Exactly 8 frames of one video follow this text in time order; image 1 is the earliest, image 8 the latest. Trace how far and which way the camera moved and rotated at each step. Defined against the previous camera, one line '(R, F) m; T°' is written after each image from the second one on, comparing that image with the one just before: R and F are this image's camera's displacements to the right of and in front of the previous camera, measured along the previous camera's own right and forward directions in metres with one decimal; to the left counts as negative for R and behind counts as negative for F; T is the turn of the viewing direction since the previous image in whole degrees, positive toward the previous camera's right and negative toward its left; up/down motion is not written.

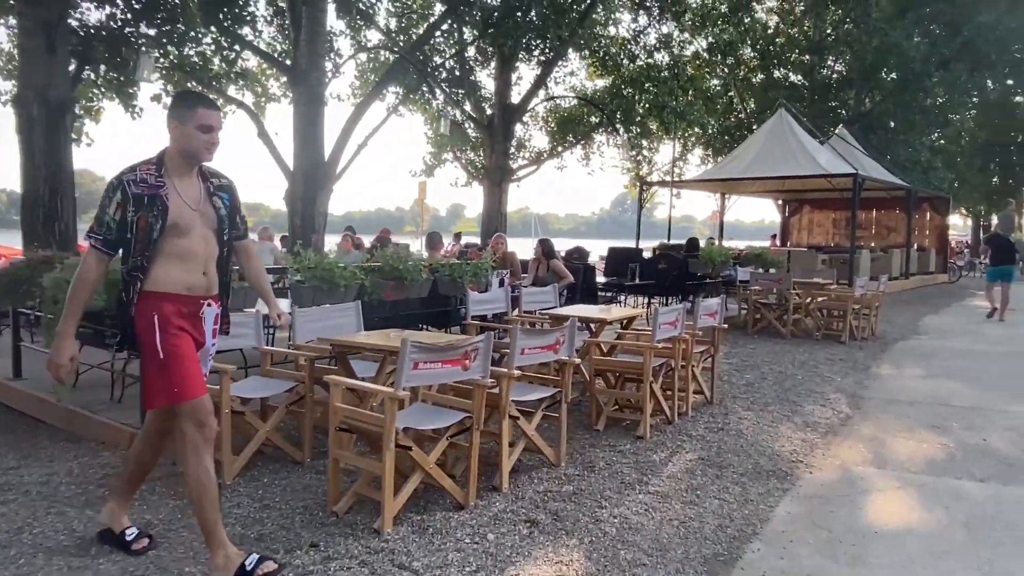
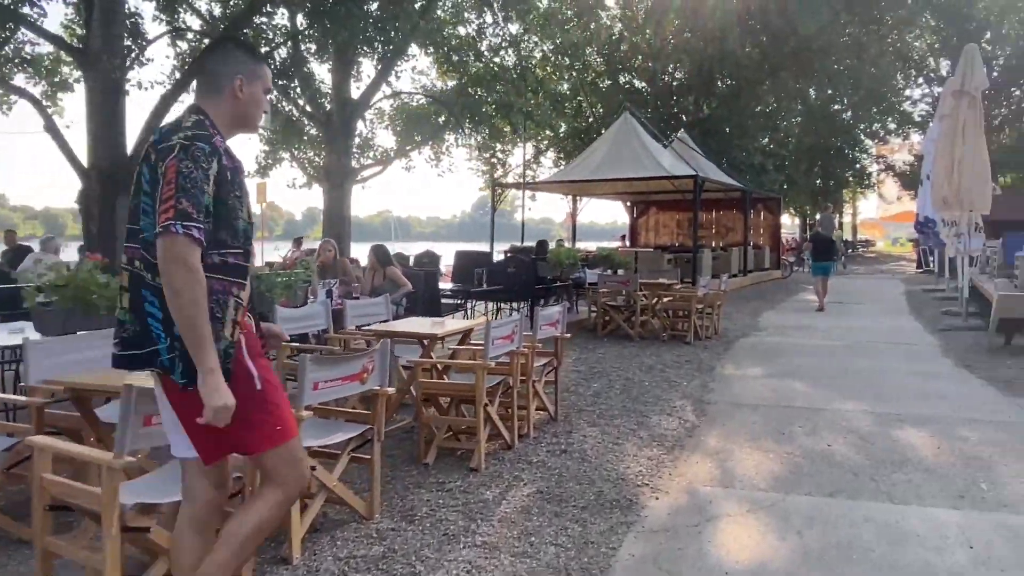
(+0.3, +0.6) m; +11°
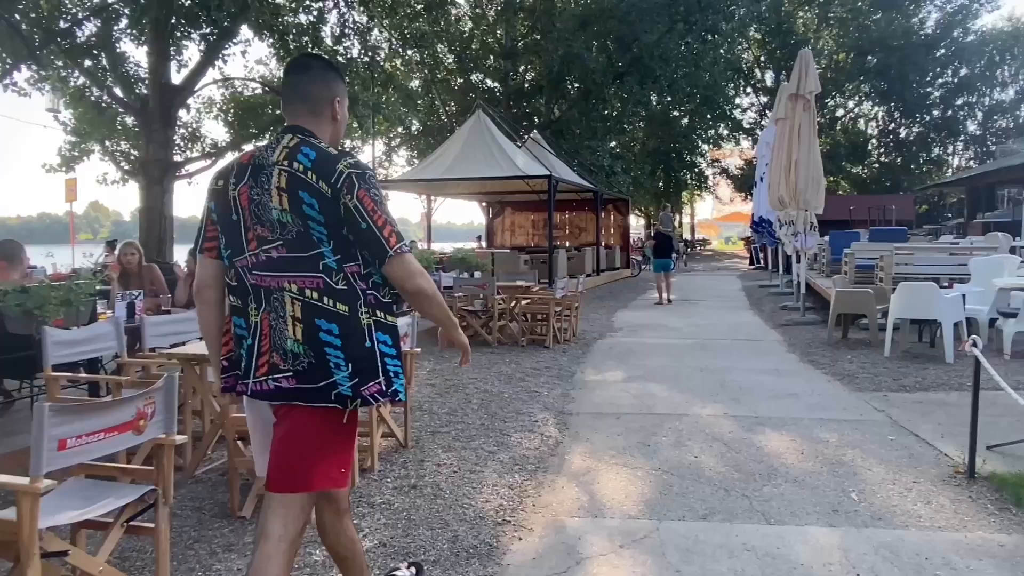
(+0.1, +0.6) m; +11°
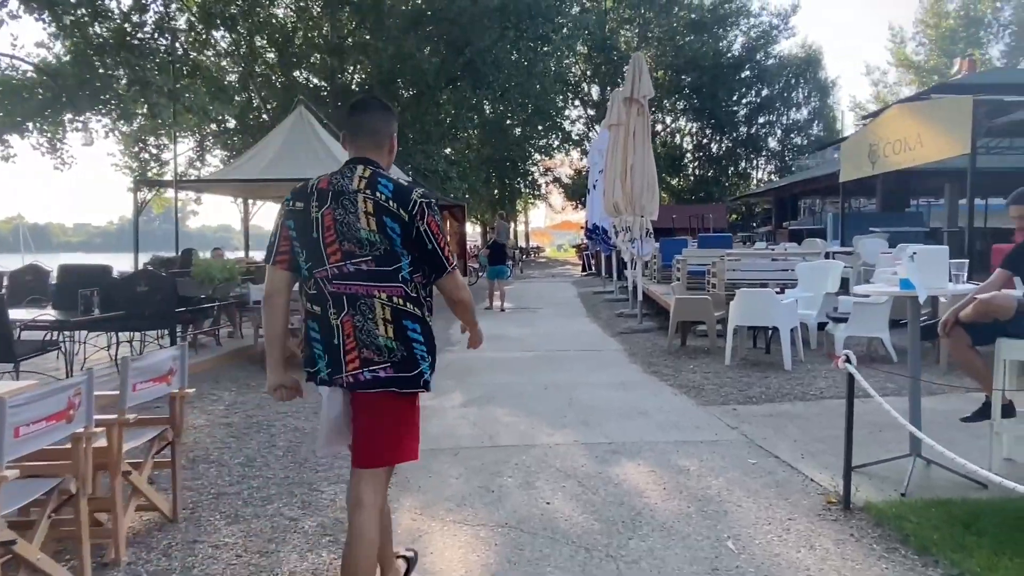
(+0.1, +0.8) m; +13°
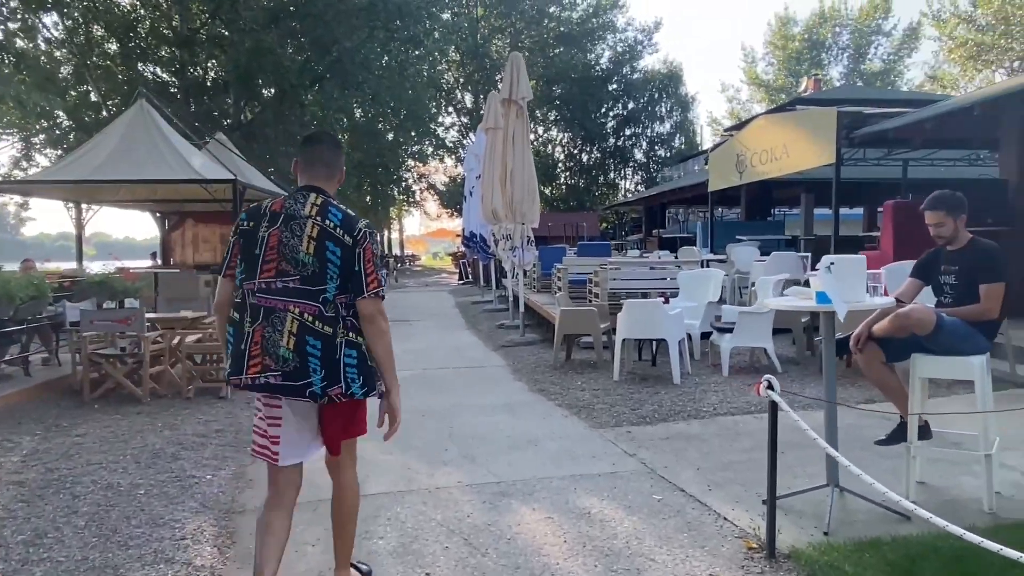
(0.0, +0.7) m; +10°
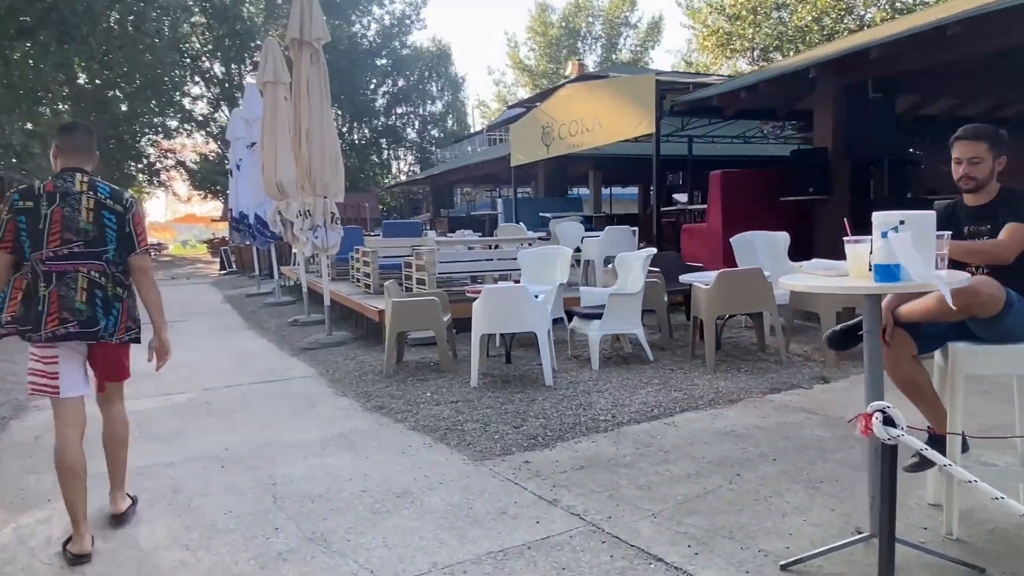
(-0.4, +1.5) m; +18°
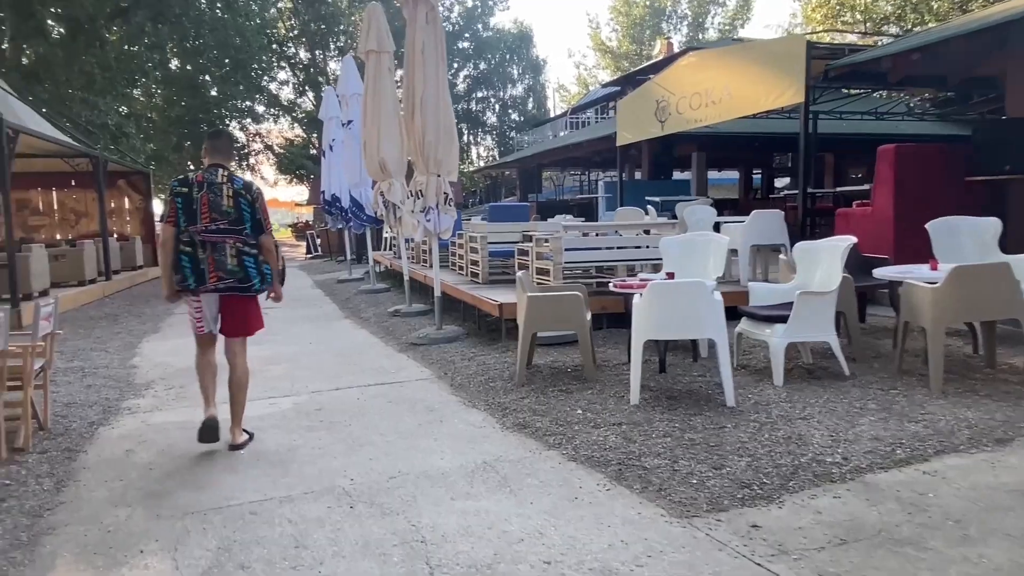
(-0.6, +1.0) m; -6°
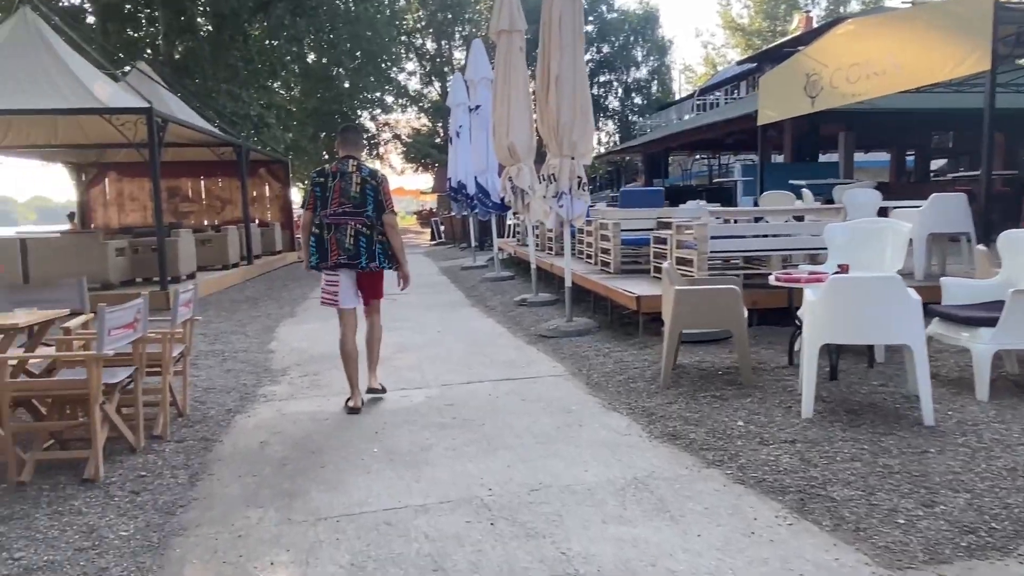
(-0.2, +0.4) m; -9°
